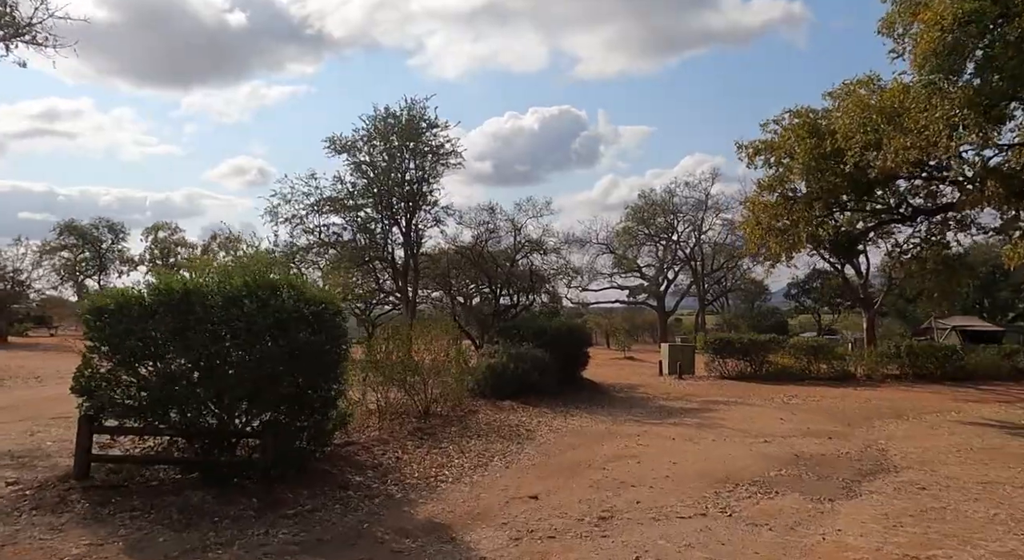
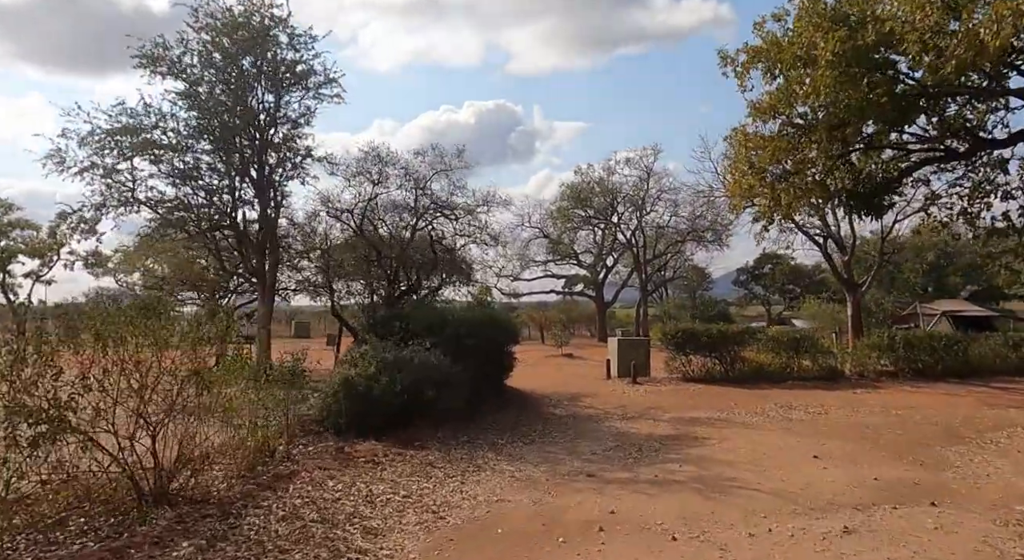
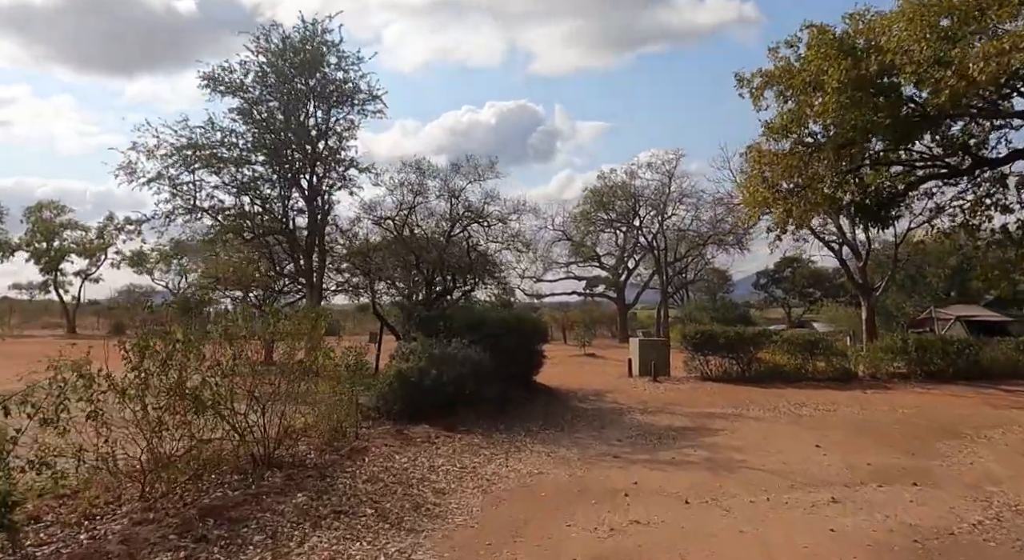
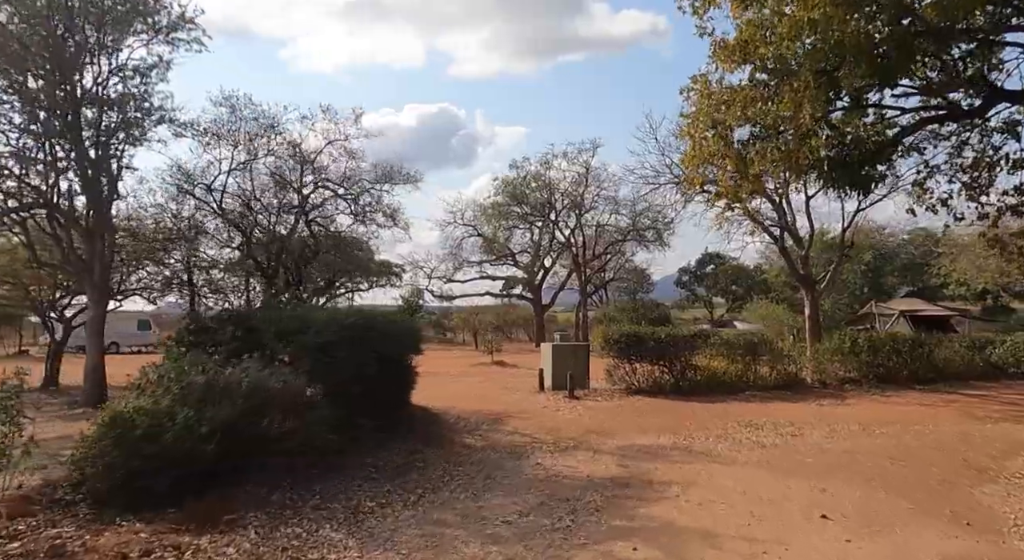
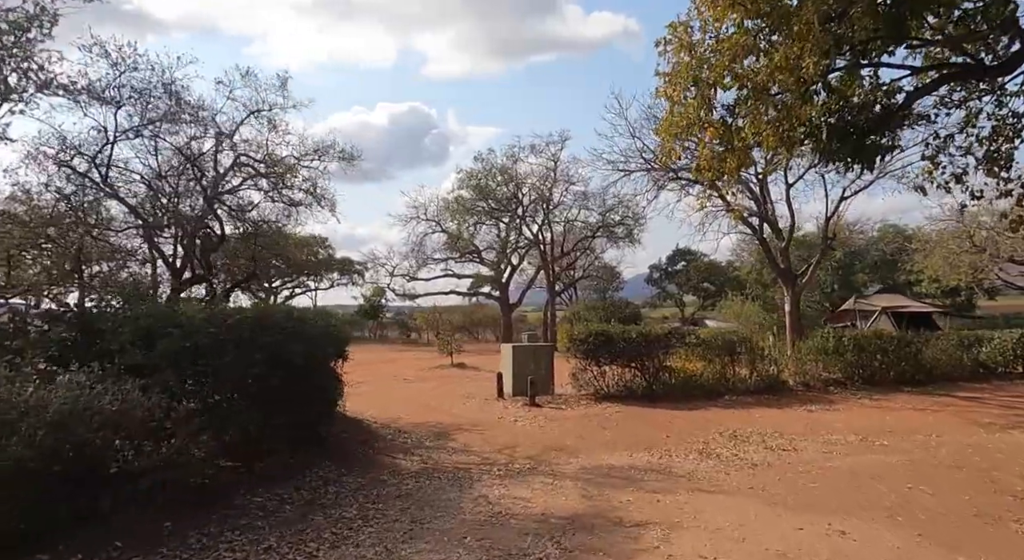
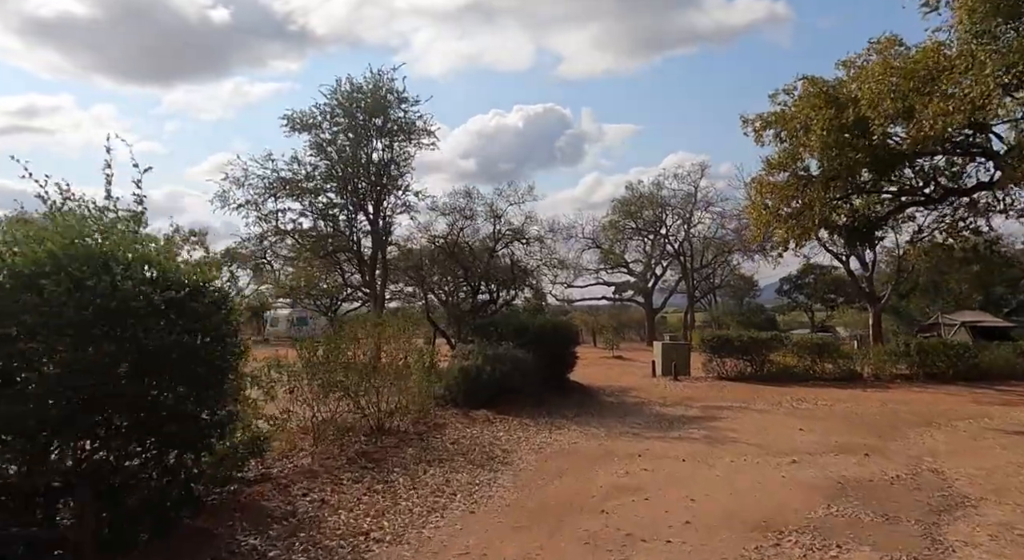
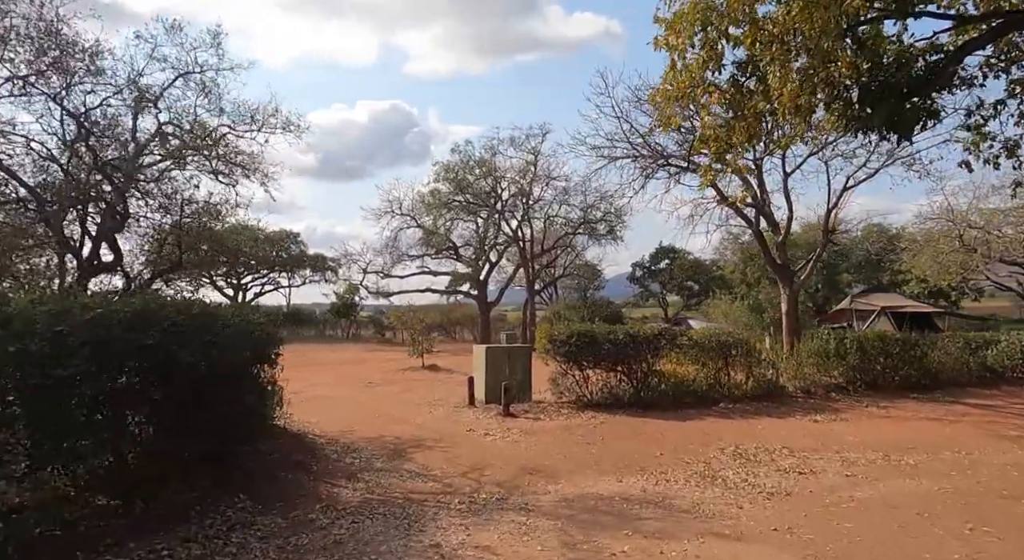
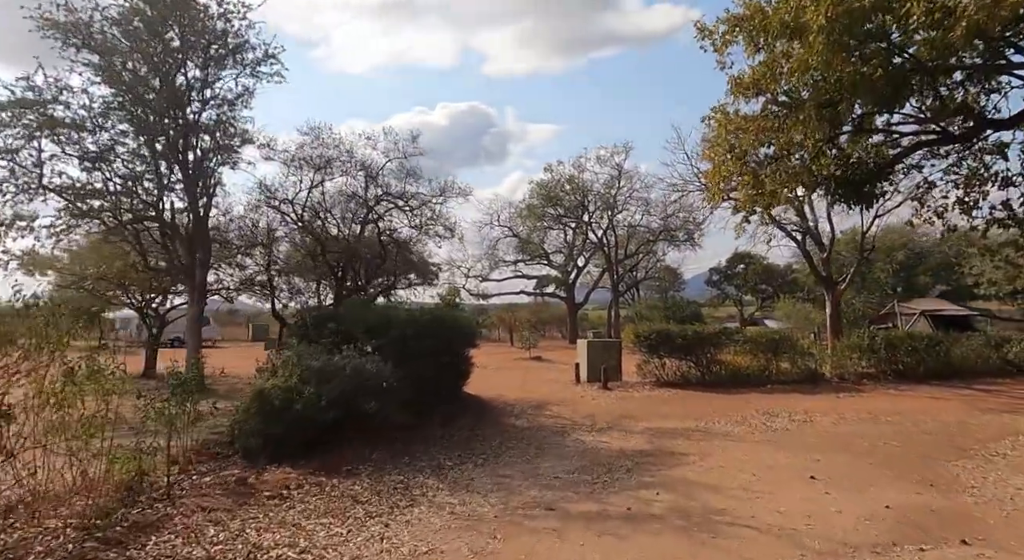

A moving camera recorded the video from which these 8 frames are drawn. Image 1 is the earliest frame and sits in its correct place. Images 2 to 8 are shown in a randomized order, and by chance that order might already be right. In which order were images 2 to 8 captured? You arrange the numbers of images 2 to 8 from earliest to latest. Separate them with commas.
6, 3, 2, 8, 4, 5, 7
